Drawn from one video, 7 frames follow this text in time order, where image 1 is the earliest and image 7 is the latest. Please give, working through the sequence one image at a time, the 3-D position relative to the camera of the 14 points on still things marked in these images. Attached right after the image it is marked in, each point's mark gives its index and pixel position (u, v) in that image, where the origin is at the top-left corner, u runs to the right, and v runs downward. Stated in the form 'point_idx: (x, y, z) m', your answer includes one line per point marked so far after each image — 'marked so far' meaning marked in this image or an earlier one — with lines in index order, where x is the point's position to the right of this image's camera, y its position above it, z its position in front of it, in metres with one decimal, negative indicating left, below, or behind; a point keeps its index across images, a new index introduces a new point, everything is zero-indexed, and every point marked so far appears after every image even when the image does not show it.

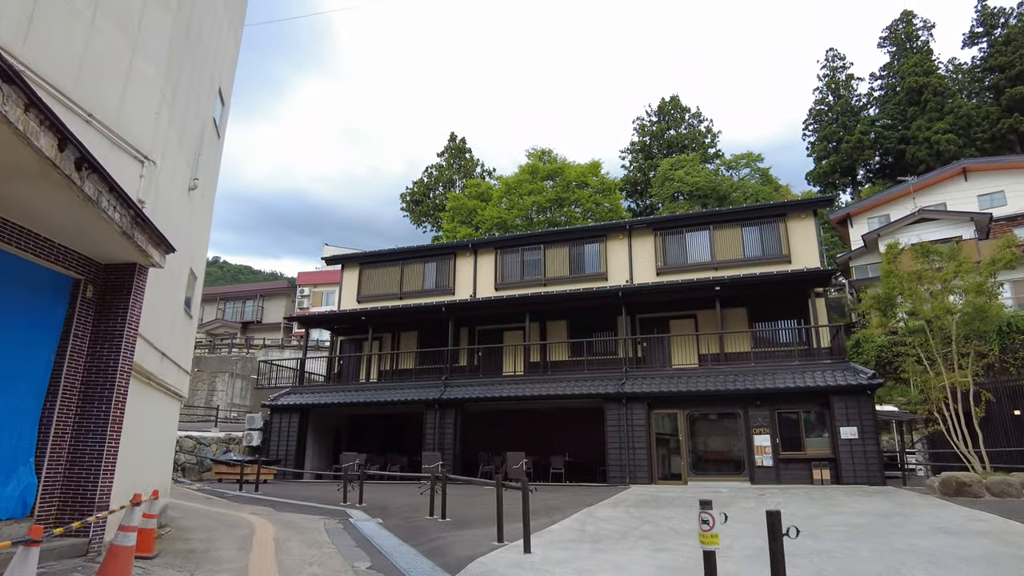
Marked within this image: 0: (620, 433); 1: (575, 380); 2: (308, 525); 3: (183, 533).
0: (+2.7, -3.6, +16.3) m
1: (+1.7, -2.5, +17.3) m
2: (-2.9, -3.4, +9.3) m
3: (-4.0, -3.0, +7.8) m
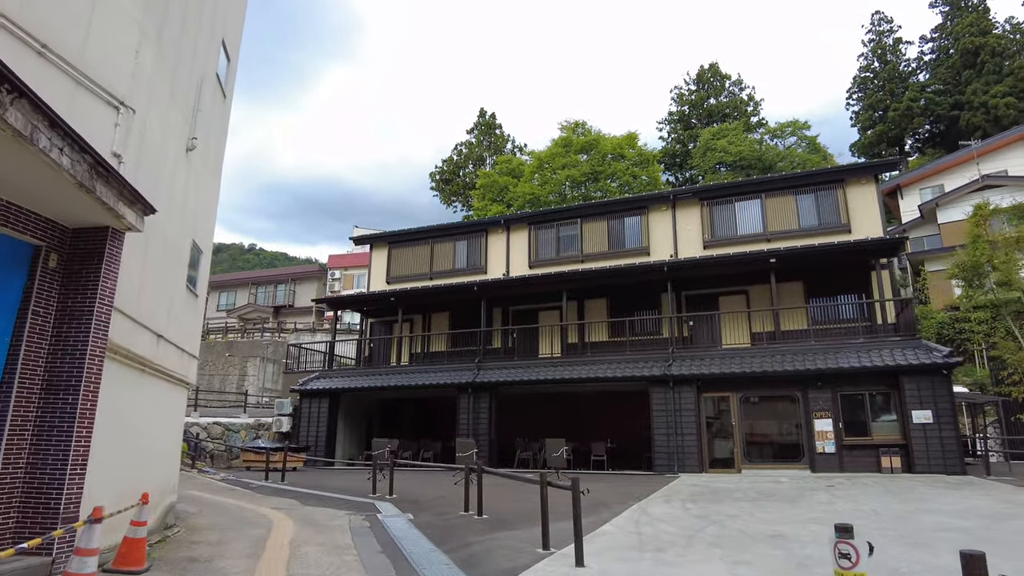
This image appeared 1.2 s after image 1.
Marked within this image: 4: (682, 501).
0: (+3.6, -3.0, +15.2) m
1: (+2.7, -1.8, +16.2) m
2: (-2.4, -3.1, +8.5) m
3: (-3.5, -2.7, +7.1) m
4: (+2.5, -3.2, +9.7) m
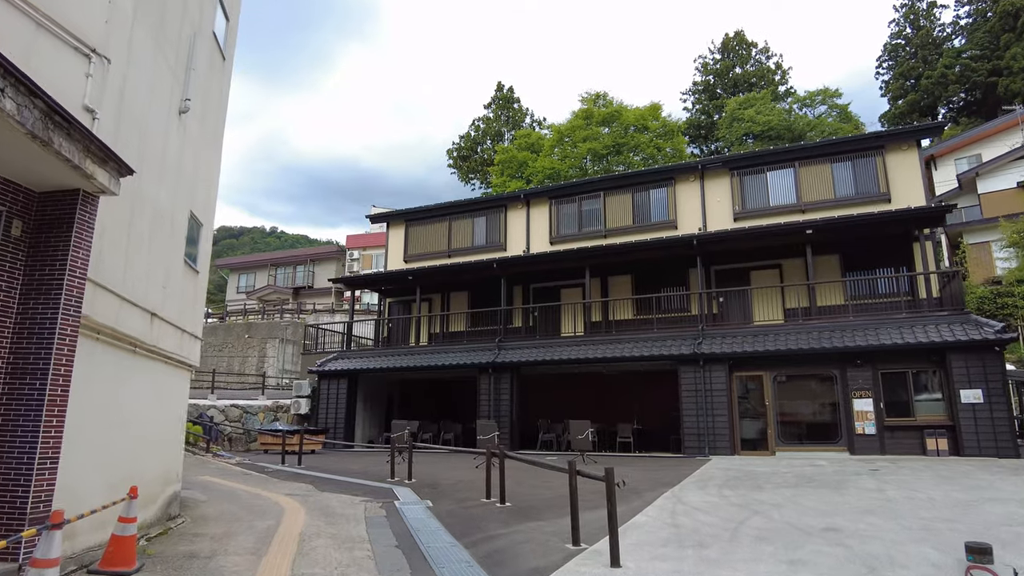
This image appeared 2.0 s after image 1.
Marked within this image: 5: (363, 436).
0: (+4.1, -2.5, +14.5) m
1: (+3.2, -1.2, +15.6) m
2: (-2.1, -2.8, +8.0) m
3: (-3.2, -2.4, +6.6) m
4: (+2.9, -2.8, +9.1) m
5: (-4.2, -4.2, +18.5) m
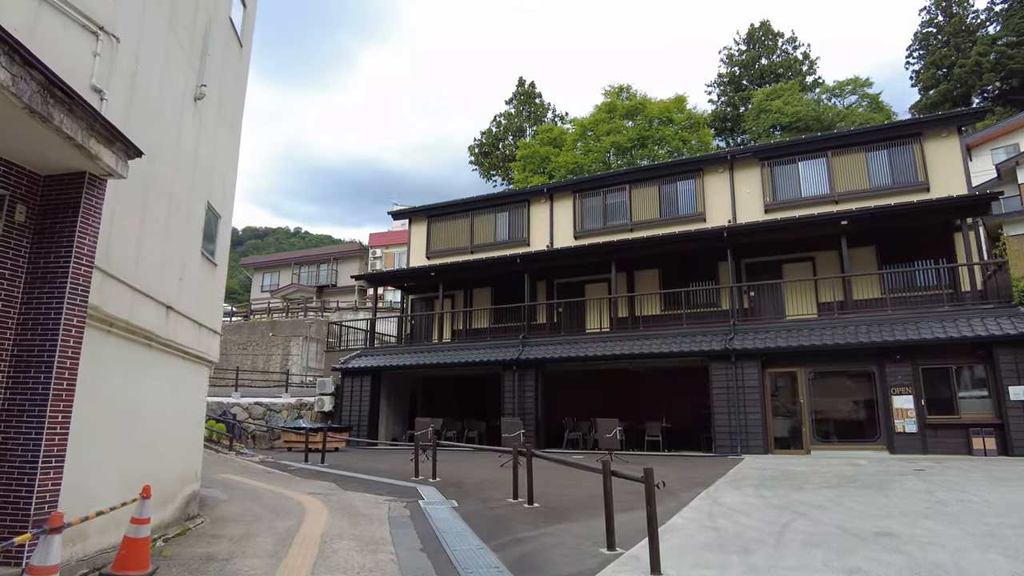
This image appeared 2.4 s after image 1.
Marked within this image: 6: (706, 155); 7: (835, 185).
0: (+4.7, -2.3, +14.1) m
1: (+3.7, -1.1, +15.2) m
2: (-1.7, -2.7, +7.8) m
3: (-2.9, -2.4, +6.4) m
4: (+3.2, -2.7, +8.7) m
5: (-3.5, -4.1, +18.3) m
6: (+5.2, +3.6, +17.5) m
7: (+7.9, +2.5, +16.0) m
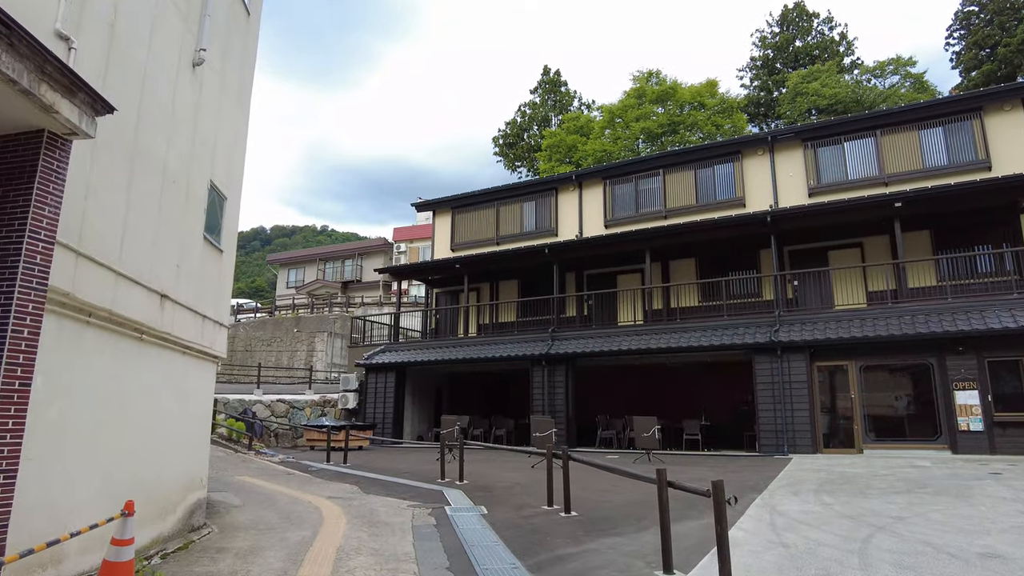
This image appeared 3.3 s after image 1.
0: (+5.3, -2.1, +13.2) m
1: (+4.4, -0.9, +14.3) m
2: (-1.3, -2.5, +7.2) m
3: (-2.6, -2.3, +5.8) m
4: (+3.7, -2.5, +7.9) m
5: (-2.7, -3.9, +17.8) m
6: (+5.9, +3.8, +16.5) m
7: (+8.6, +2.8, +15.0) m
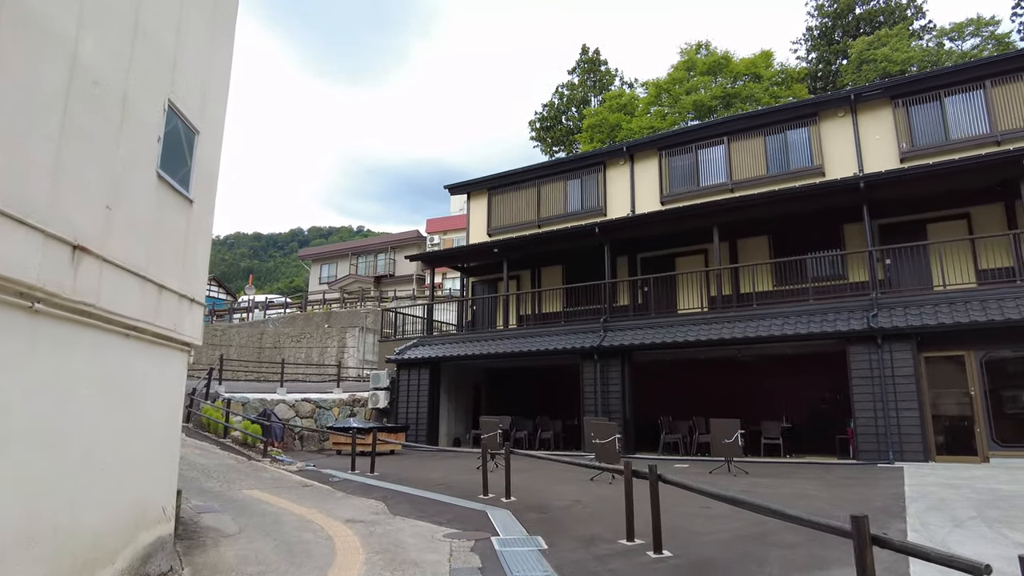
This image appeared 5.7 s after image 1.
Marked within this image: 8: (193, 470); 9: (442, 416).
0: (+6.2, -1.7, +11.1) m
1: (+5.3, -0.5, +12.3) m
2: (-0.8, -2.3, +5.4) m
3: (-2.1, -2.0, +4.2) m
4: (+4.3, -2.1, +5.9) m
5: (-1.6, -3.6, +16.1) m
6: (+6.9, +4.2, +14.4) m
7: (+9.5, +3.2, +12.7) m
8: (-4.7, -2.7, +9.7) m
9: (-1.7, -3.1, +15.9) m
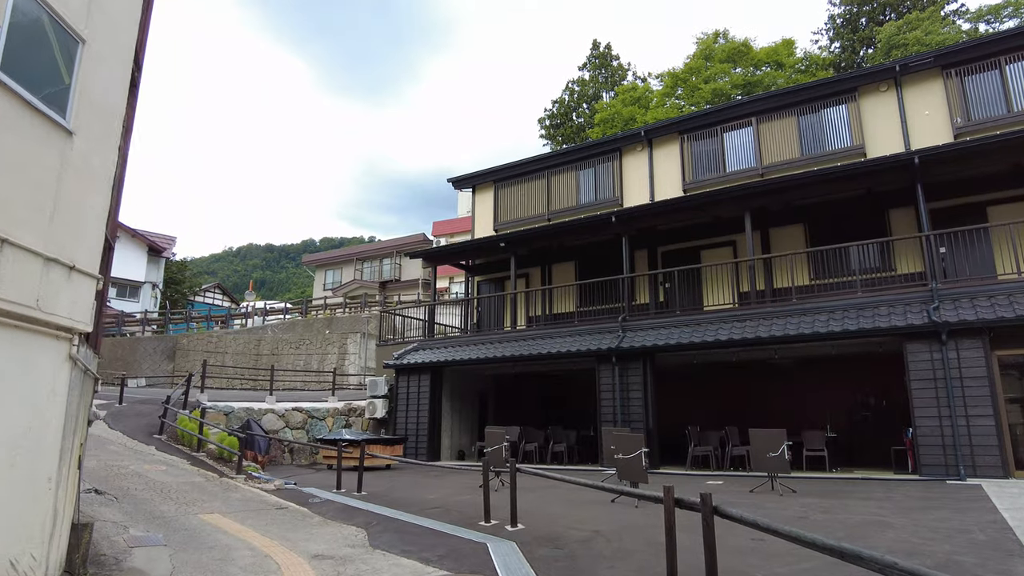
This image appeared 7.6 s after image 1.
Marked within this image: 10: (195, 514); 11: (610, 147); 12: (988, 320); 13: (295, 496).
0: (+6.3, -1.5, +9.6) m
1: (+5.4, -0.3, +10.8) m
2: (-0.7, -2.1, +4.1) m
3: (-2.1, -1.8, +2.8) m
4: (+4.3, -1.9, +4.4) m
5: (-1.3, -3.6, +14.7) m
6: (+7.0, +4.4, +13.0) m
7: (+9.6, +3.4, +11.2) m
8: (-4.6, -2.6, +8.3) m
9: (-1.5, -3.1, +14.5) m
10: (-3.6, -2.6, +7.5) m
11: (+2.4, +3.4, +16.2) m
12: (+6.8, -0.4, +9.2) m
13: (-3.0, -2.8, +9.0) m
